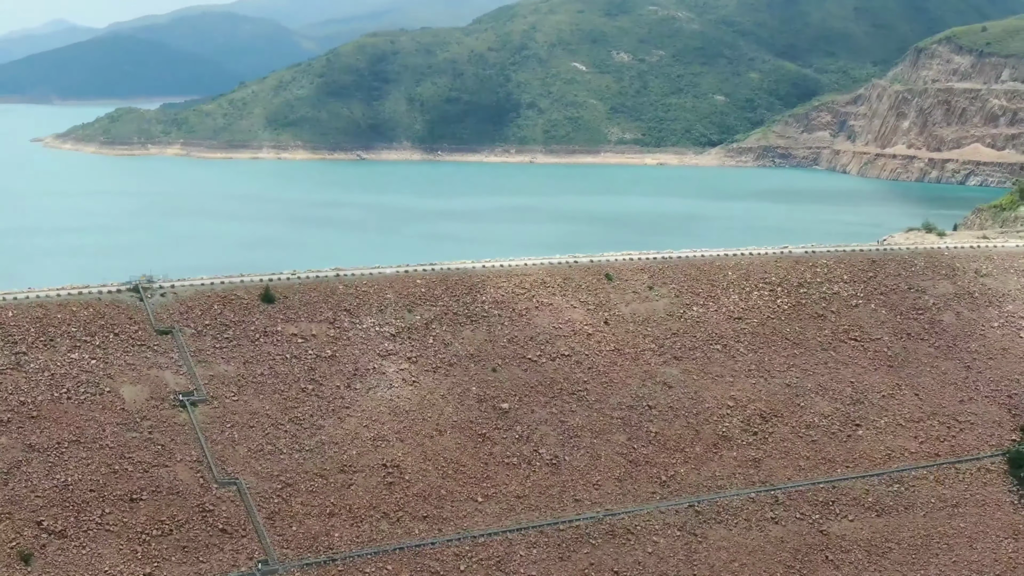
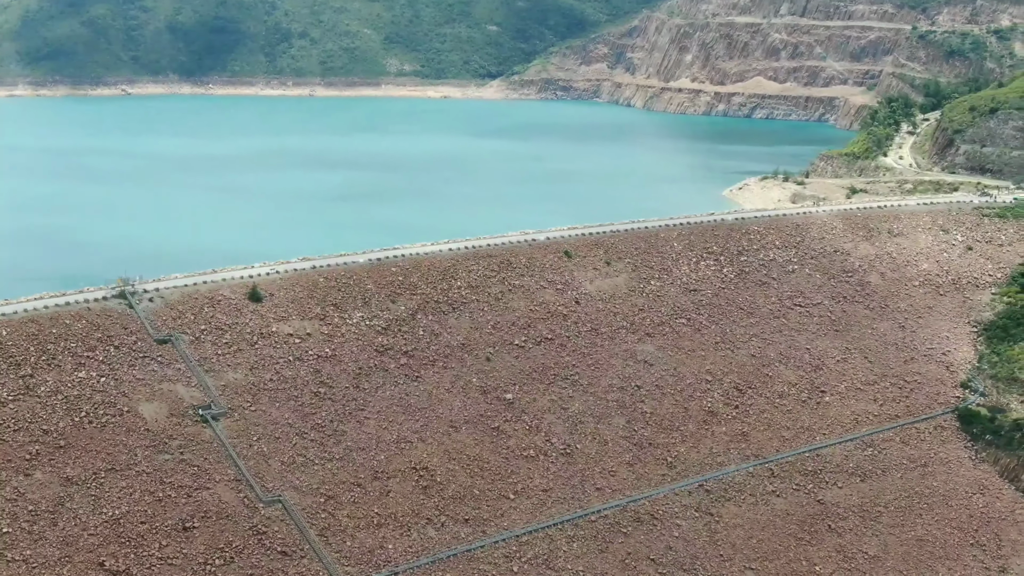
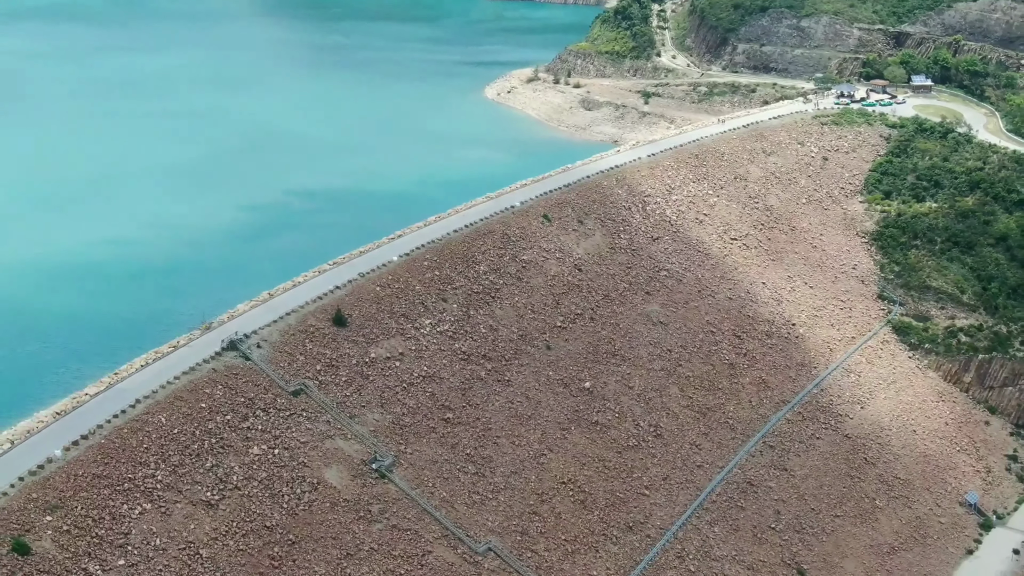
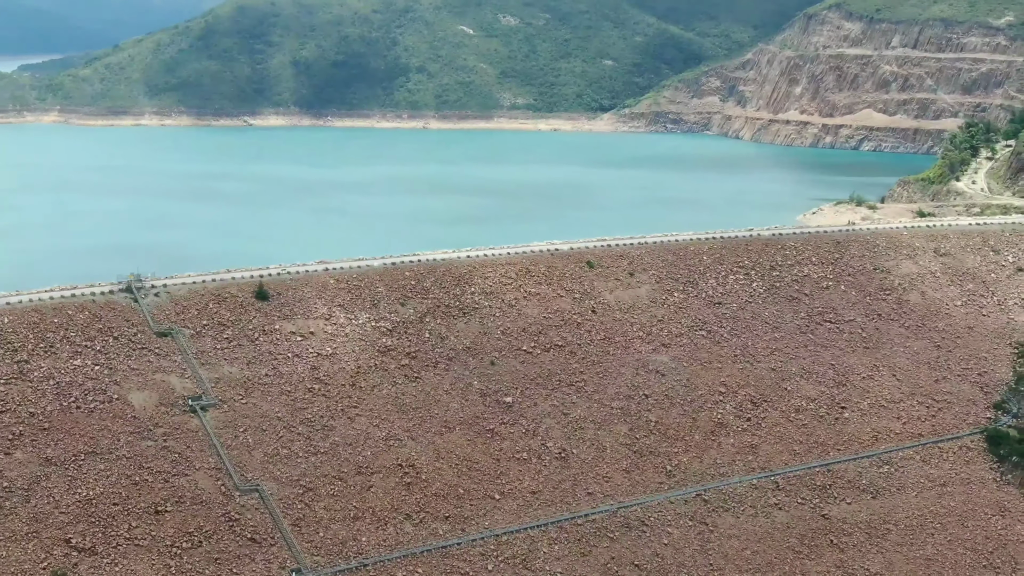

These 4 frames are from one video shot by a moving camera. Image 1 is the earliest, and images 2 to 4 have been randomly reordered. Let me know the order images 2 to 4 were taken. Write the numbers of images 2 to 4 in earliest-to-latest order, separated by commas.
4, 2, 3
